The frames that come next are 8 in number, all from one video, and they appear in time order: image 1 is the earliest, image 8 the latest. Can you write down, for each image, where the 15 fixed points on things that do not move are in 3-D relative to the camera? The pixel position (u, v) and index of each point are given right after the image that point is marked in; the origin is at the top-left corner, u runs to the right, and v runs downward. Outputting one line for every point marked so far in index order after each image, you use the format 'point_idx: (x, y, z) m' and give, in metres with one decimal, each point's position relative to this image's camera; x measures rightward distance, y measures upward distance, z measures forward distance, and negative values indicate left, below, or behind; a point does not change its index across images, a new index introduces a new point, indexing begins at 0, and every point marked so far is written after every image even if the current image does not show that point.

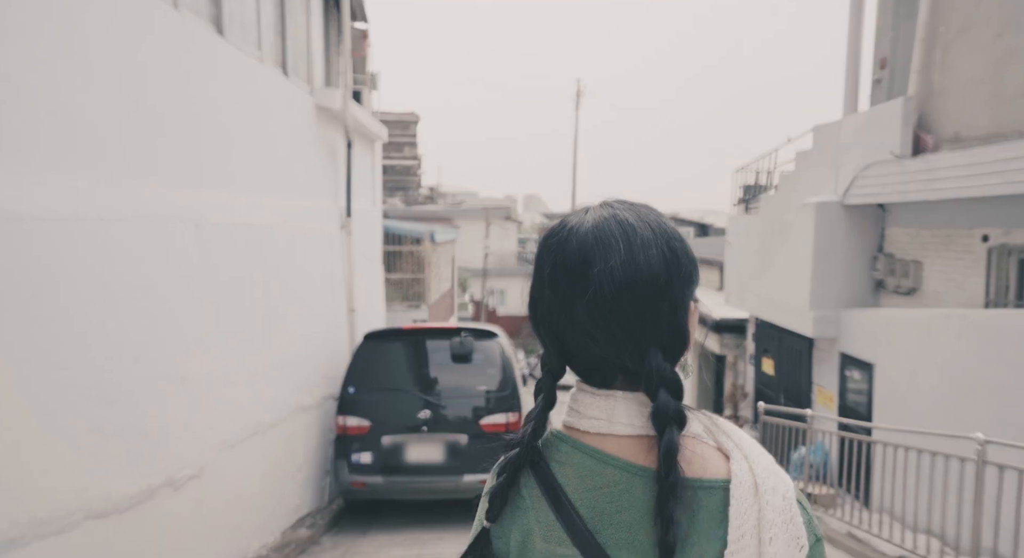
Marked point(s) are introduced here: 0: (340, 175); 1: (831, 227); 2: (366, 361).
0: (-1.7, +1.0, +6.3) m
1: (+3.5, +0.6, +6.7) m
2: (-1.3, -0.7, +5.5) m
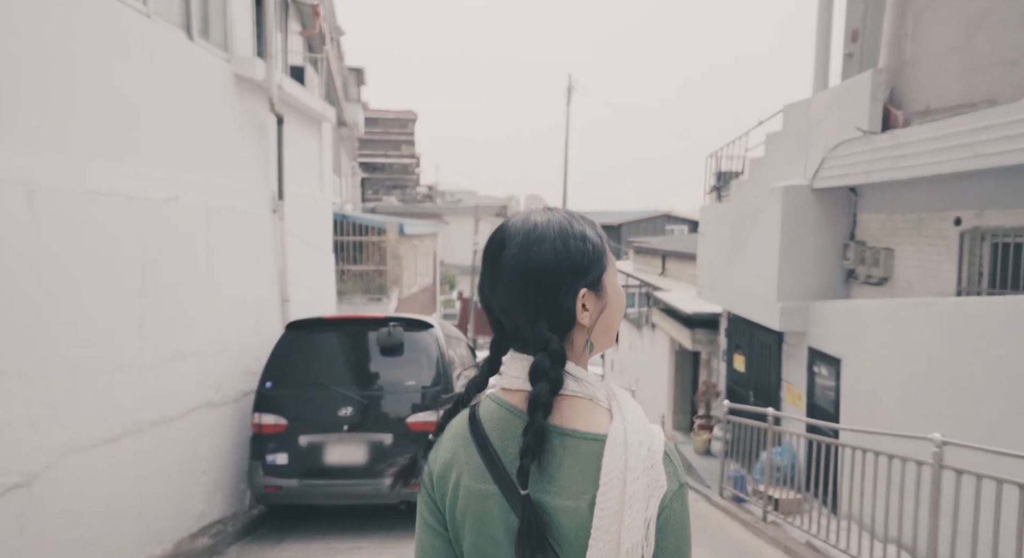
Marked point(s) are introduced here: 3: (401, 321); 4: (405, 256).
0: (-2.3, +1.2, +5.9) m
1: (+2.9, +0.7, +6.3) m
2: (-1.8, -0.6, +5.1) m
3: (-1.0, -0.4, +5.2) m
4: (-2.3, +0.5, +12.9) m
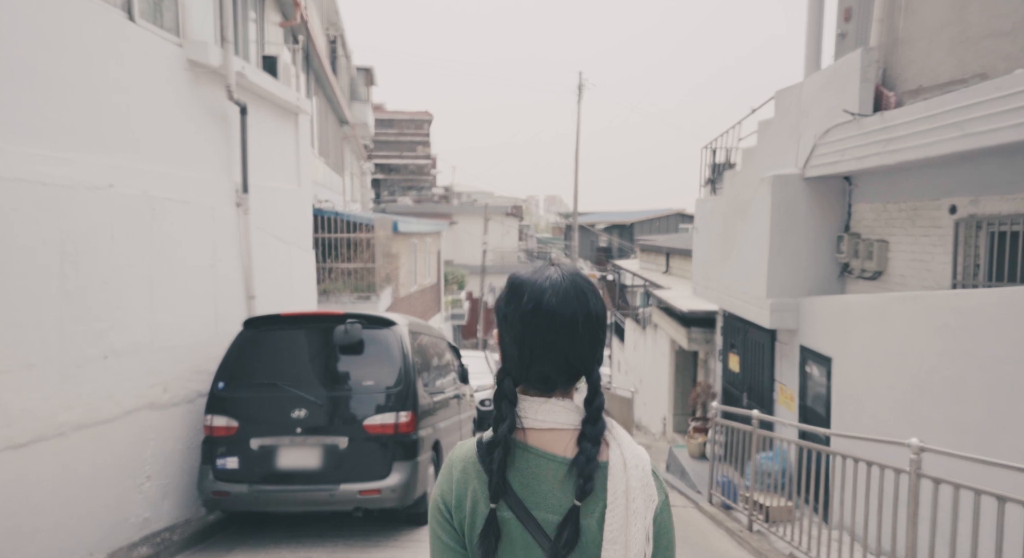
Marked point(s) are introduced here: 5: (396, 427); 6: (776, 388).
0: (-2.5, +1.2, +5.7) m
1: (+2.7, +0.7, +5.9) m
2: (-2.1, -0.6, +4.8) m
3: (-1.2, -0.3, +5.0) m
4: (-2.4, +0.5, +12.7) m
5: (-0.9, -1.1, +4.8) m
6: (+2.8, -1.1, +6.5) m
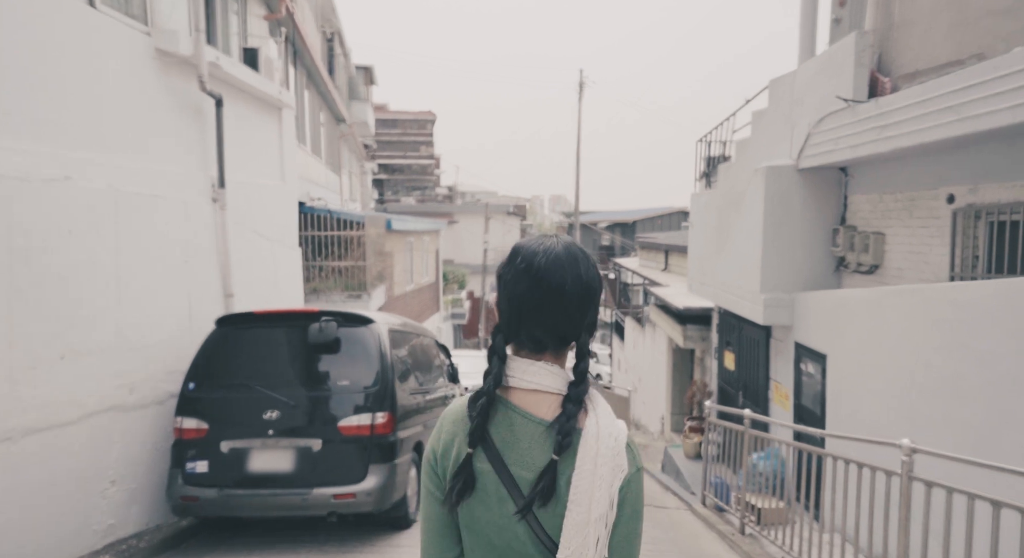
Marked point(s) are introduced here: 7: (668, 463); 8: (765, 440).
0: (-2.7, +1.2, +5.5) m
1: (+2.5, +0.8, +5.7) m
2: (-2.3, -0.5, +4.7) m
3: (-1.4, -0.3, +4.8) m
4: (-2.5, +0.5, +12.6) m
5: (-1.0, -1.1, +4.6) m
6: (+2.6, -1.1, +6.3) m
7: (+2.1, -2.4, +8.2) m
8: (+2.2, -1.4, +5.5) m
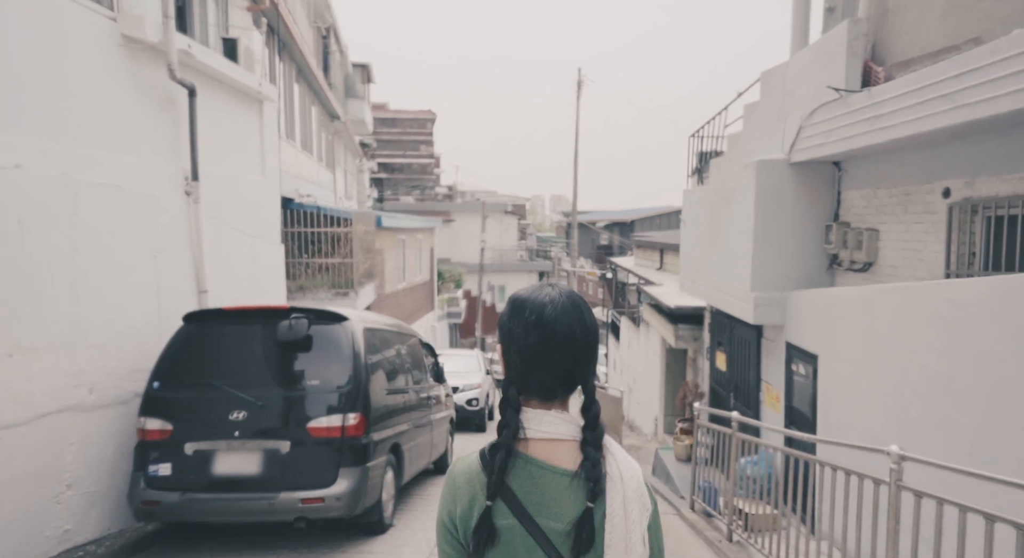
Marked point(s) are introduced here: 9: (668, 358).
0: (-2.8, +1.3, +5.3) m
1: (+2.4, +0.8, +5.5) m
2: (-2.4, -0.5, +4.5) m
3: (-1.5, -0.3, +4.6) m
4: (-2.6, +0.6, +12.4) m
5: (-1.2, -1.1, +4.4) m
6: (+2.5, -1.1, +6.1) m
7: (+1.9, -2.4, +8.0) m
8: (+2.1, -1.4, +5.3) m
9: (+2.6, -1.3, +10.5) m
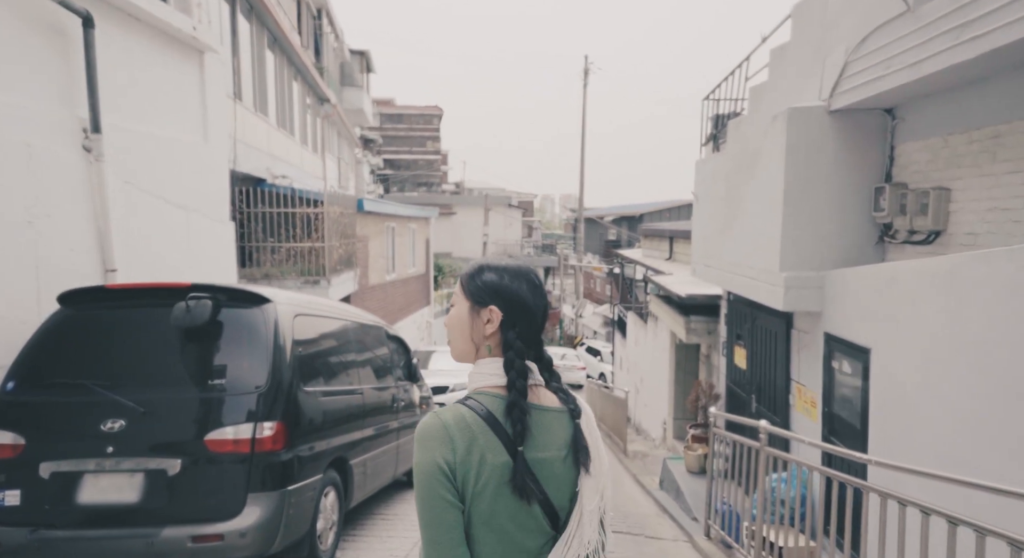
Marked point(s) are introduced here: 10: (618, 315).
0: (-3.0, +1.4, +4.3) m
1: (+2.2, +1.0, +4.5) m
2: (-2.6, -0.3, +3.5) m
3: (-1.7, -0.1, +3.6) m
4: (-2.7, +0.8, +11.4) m
5: (-1.4, -0.9, +3.4) m
6: (+2.3, -0.9, +5.0) m
7: (+1.7, -2.2, +6.9) m
8: (+1.9, -1.2, +4.3) m
9: (+2.5, -1.1, +9.4) m
10: (+3.1, -1.0, +18.0) m
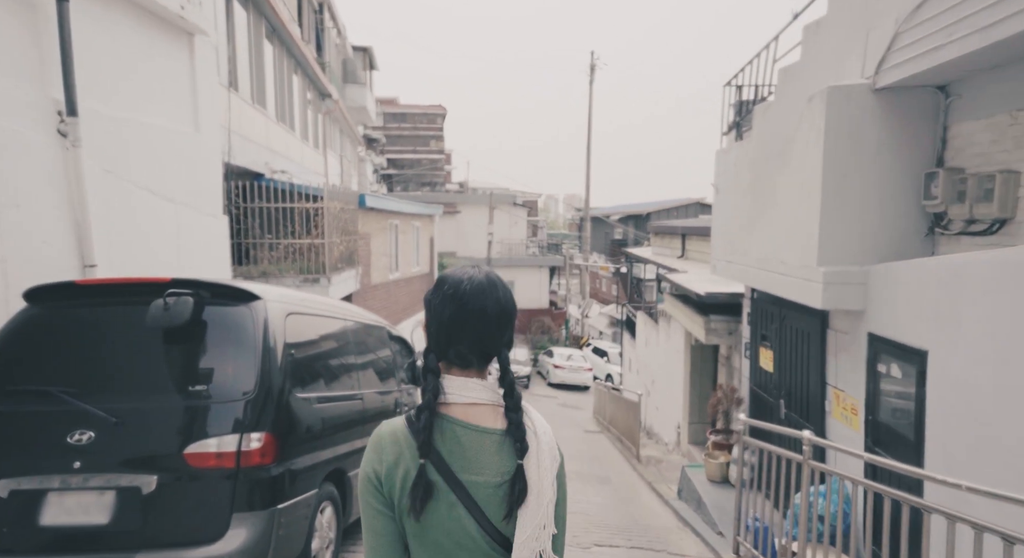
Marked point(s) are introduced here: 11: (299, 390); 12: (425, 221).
0: (-2.9, +1.5, +4.0) m
1: (+2.3, +1.0, +4.1) m
2: (-2.5, -0.3, +3.2) m
3: (-1.7, -0.1, +3.3) m
4: (-2.6, +0.8, +11.1) m
5: (-1.3, -0.9, +3.0) m
6: (+2.4, -0.9, +4.6) m
7: (+1.8, -2.2, +6.5) m
8: (+2.0, -1.2, +3.9) m
9: (+2.6, -1.1, +9.0) m
10: (+3.3, -1.0, +17.6) m
11: (-1.3, -0.7, +3.7) m
12: (-2.3, +1.6, +16.8) m
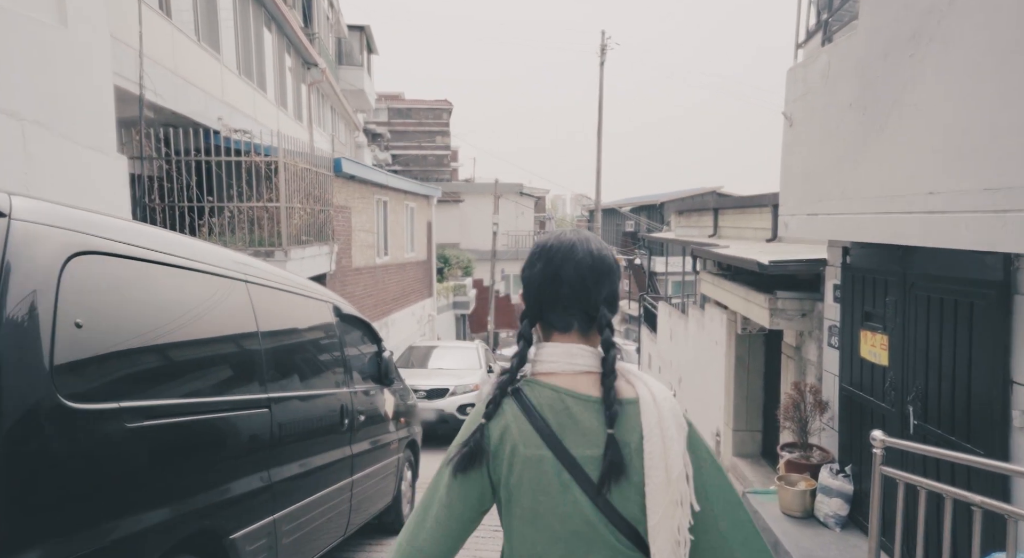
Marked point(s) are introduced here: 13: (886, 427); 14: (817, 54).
0: (-3.0, +1.7, +2.3) m
1: (+2.2, +1.3, +2.3) m
2: (-2.6, 0.0, +1.5) m
3: (-1.7, +0.2, +1.6) m
4: (-2.5, +1.1, +9.4) m
5: (-1.4, -0.6, +1.3) m
6: (+2.4, -0.6, +2.9) m
7: (+1.9, -1.9, +4.8) m
8: (+2.0, -0.9, +2.1) m
9: (+2.7, -0.8, +7.3) m
10: (+3.4, -0.7, +15.8) m
11: (-1.3, -0.4, +2.0) m
12: (-2.2, +1.9, +15.1) m
13: (+2.4, -0.9, +4.0) m
14: (+2.3, +1.7, +4.6) m
